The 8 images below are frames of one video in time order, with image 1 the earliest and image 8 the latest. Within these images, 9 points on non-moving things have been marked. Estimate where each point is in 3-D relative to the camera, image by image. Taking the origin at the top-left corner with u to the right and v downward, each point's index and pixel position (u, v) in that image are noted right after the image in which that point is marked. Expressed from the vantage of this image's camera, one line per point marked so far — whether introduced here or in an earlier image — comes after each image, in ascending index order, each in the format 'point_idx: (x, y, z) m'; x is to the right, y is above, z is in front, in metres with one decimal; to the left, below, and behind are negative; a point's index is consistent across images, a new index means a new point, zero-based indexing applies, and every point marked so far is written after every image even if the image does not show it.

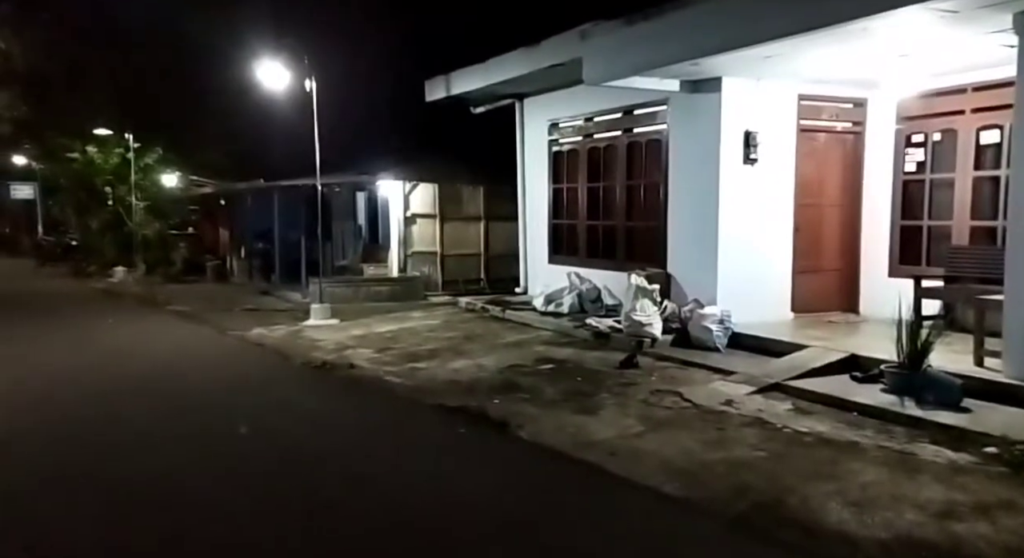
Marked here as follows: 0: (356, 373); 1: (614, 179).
0: (-2.2, -1.4, +10.6) m
1: (+1.9, +1.8, +13.5) m
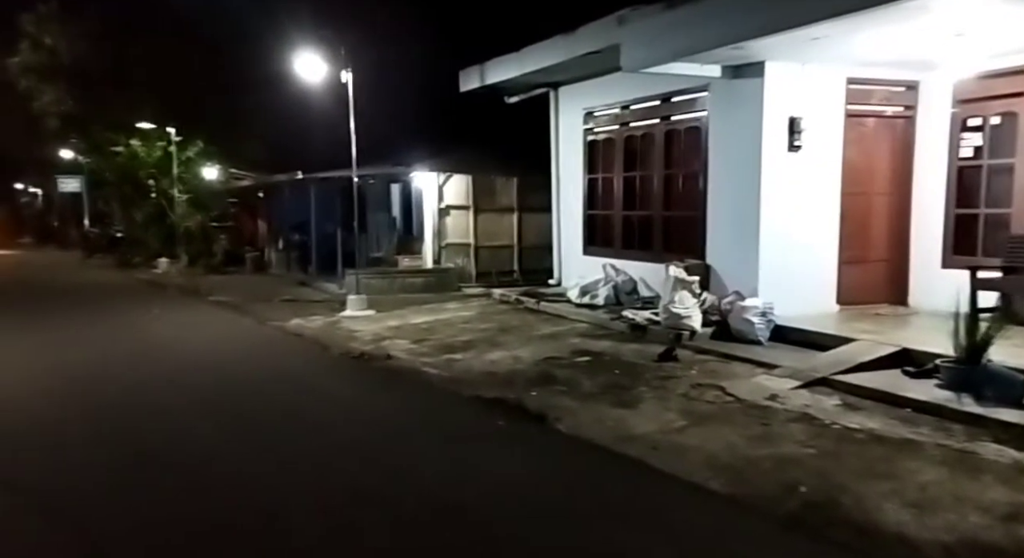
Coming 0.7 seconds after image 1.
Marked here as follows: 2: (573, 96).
0: (-1.7, -1.2, +10.6) m
1: (+2.6, +2.0, +13.2) m
2: (+1.3, +3.8, +15.2) m
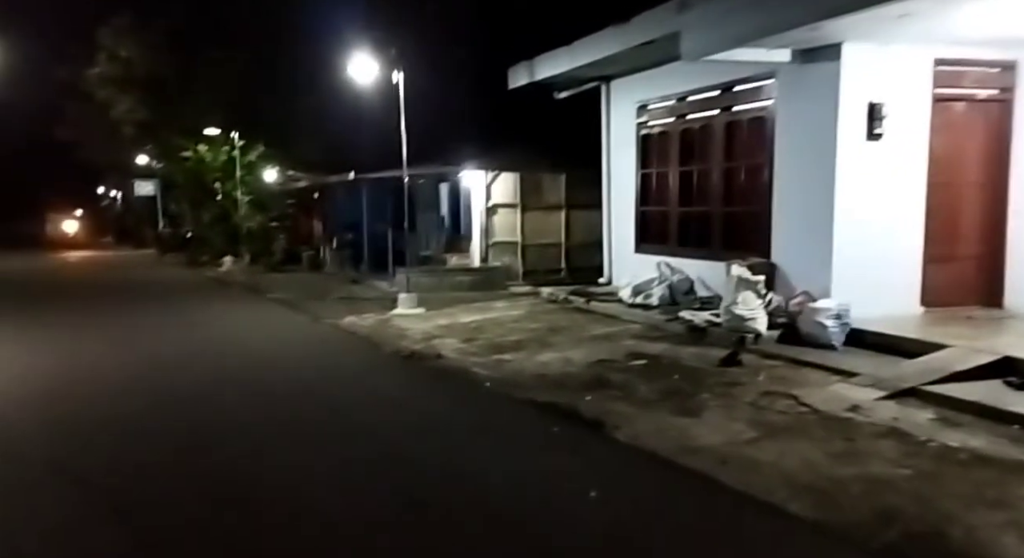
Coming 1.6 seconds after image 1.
0: (-1.0, -1.2, +10.1) m
1: (+3.4, +2.0, +12.4) m
2: (+2.3, +3.9, +14.5) m
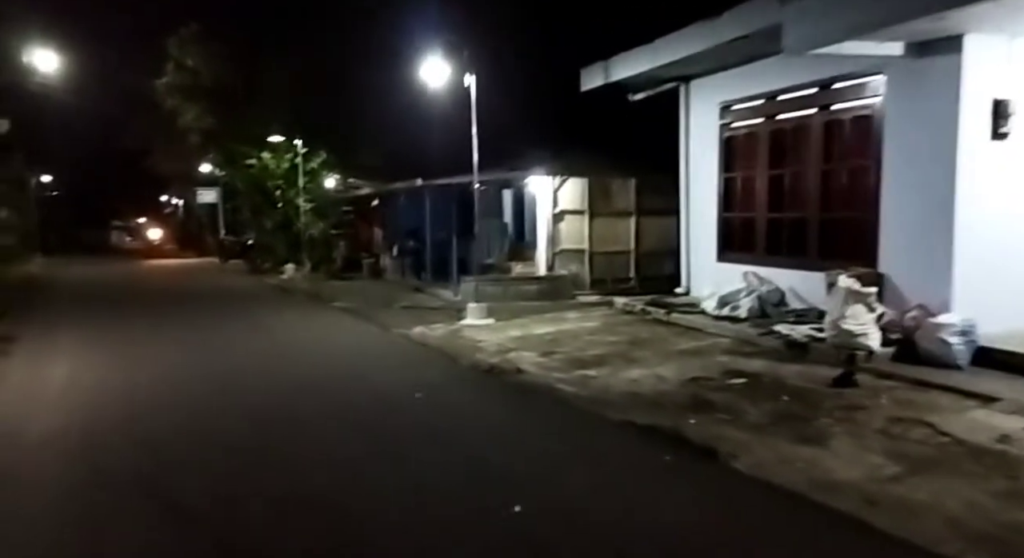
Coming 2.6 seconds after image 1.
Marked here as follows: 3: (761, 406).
0: (+0.1, -1.3, +9.6) m
1: (+4.7, +1.8, +11.7) m
2: (+3.7, +3.7, +13.8) m
3: (+2.7, -1.4, +7.8) m
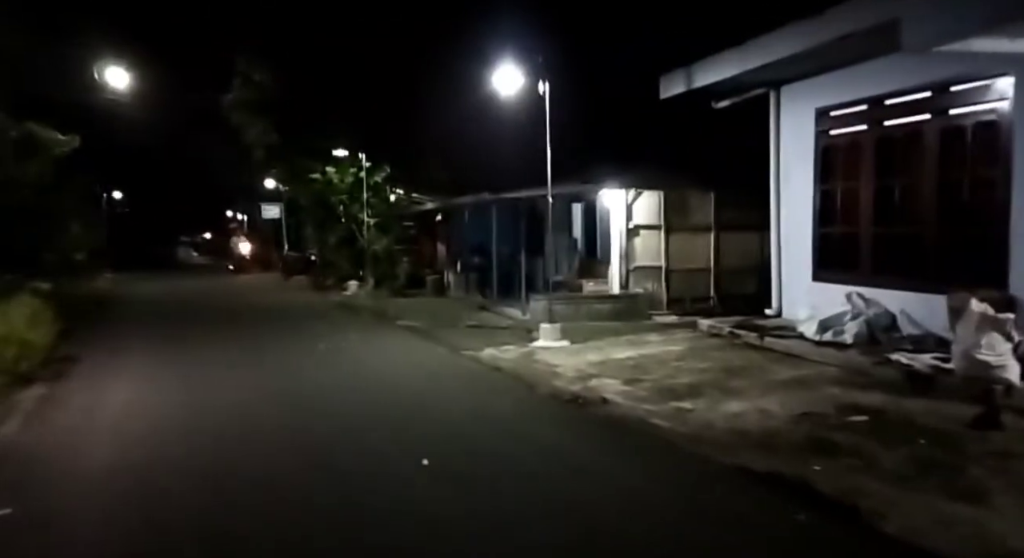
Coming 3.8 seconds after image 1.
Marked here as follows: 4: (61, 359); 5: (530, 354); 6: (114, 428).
0: (+1.2, -1.6, +8.7) m
1: (+5.9, +1.5, +10.5) m
2: (+5.1, +3.3, +12.8) m
3: (+3.6, -1.6, +6.8) m
4: (-8.4, -1.5, +13.5) m
5: (+0.3, -1.3, +12.5) m
6: (-4.5, -1.7, +8.2) m
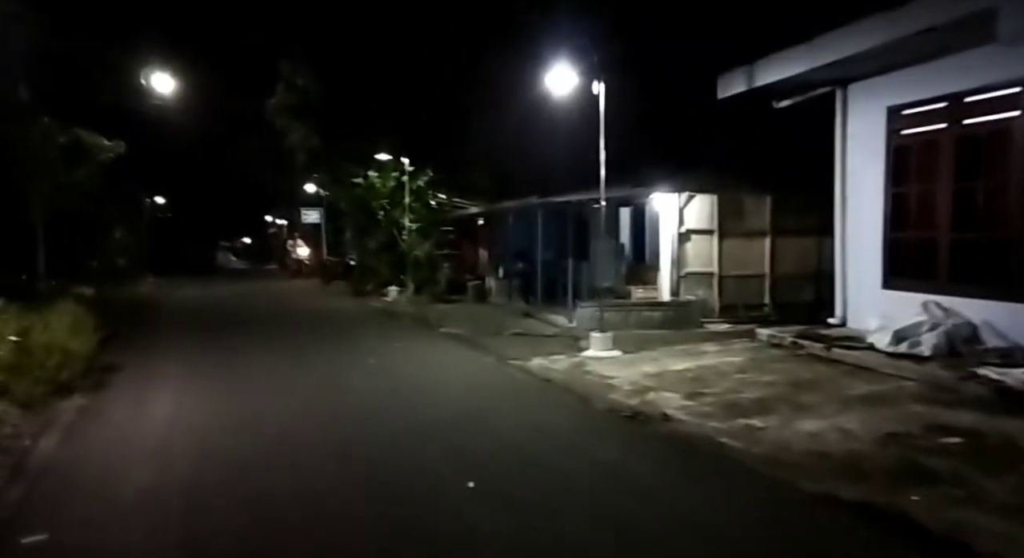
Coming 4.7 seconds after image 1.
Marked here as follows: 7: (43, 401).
0: (+1.8, -1.7, +8.2) m
1: (+6.7, +1.4, +9.8) m
2: (+5.9, +3.2, +12.0) m
3: (+4.1, -1.7, +6.1) m
4: (-7.5, -1.6, +13.4) m
5: (+1.1, -1.4, +12.0) m
6: (-3.9, -1.8, +7.9) m
7: (-6.3, -1.7, +9.8) m
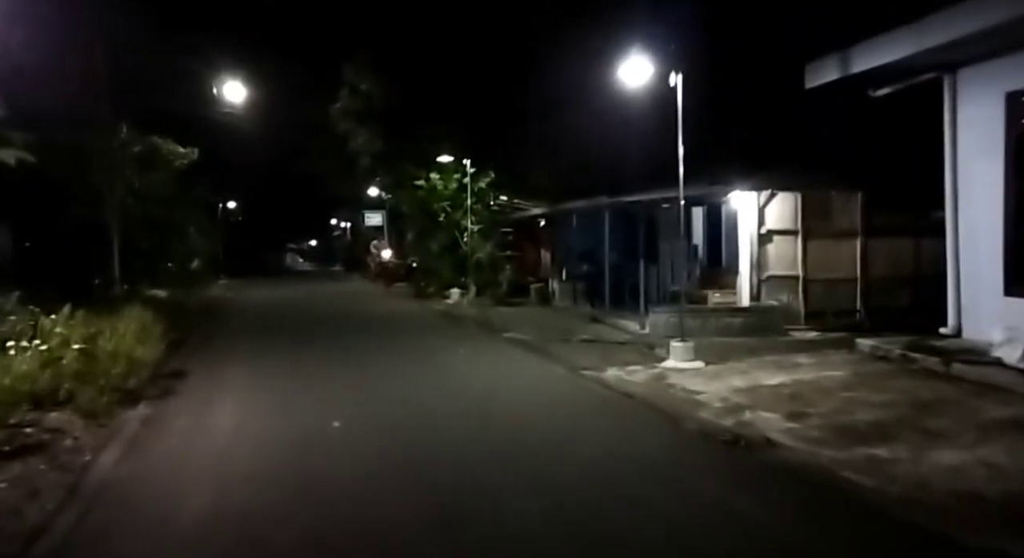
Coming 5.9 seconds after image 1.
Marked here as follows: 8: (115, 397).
0: (+2.7, -1.8, +7.2) m
1: (+7.6, +1.3, +8.4) m
2: (+7.1, +3.1, +10.7) m
3: (+4.8, -1.8, +4.9) m
4: (-6.2, -1.7, +13.1) m
5: (+2.3, -1.5, +11.1) m
6: (-3.0, -1.8, +7.3) m
7: (-5.3, -1.7, +9.5) m
8: (-5.5, -1.6, +10.1) m
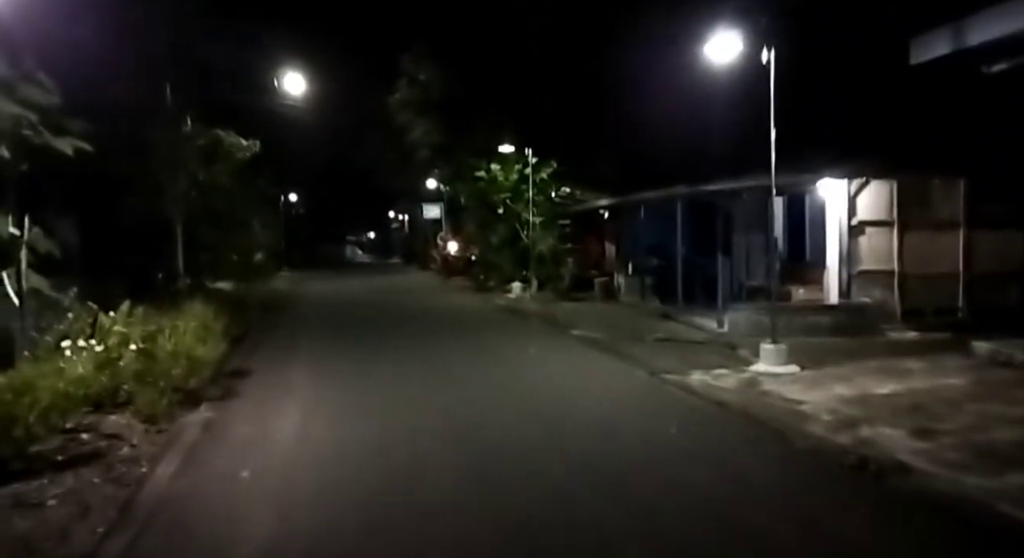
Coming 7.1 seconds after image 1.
0: (+3.5, -1.8, +6.2) m
1: (+8.5, +1.3, +7.0) m
2: (+8.1, +3.1, +9.4) m
3: (+5.4, -1.8, +3.8) m
4: (-5.0, -1.6, +12.7) m
5: (+3.4, -1.4, +10.1) m
6: (-2.2, -1.8, +6.8) m
7: (-4.3, -1.7, +9.0) m
8: (-4.5, -1.6, +9.7) m
